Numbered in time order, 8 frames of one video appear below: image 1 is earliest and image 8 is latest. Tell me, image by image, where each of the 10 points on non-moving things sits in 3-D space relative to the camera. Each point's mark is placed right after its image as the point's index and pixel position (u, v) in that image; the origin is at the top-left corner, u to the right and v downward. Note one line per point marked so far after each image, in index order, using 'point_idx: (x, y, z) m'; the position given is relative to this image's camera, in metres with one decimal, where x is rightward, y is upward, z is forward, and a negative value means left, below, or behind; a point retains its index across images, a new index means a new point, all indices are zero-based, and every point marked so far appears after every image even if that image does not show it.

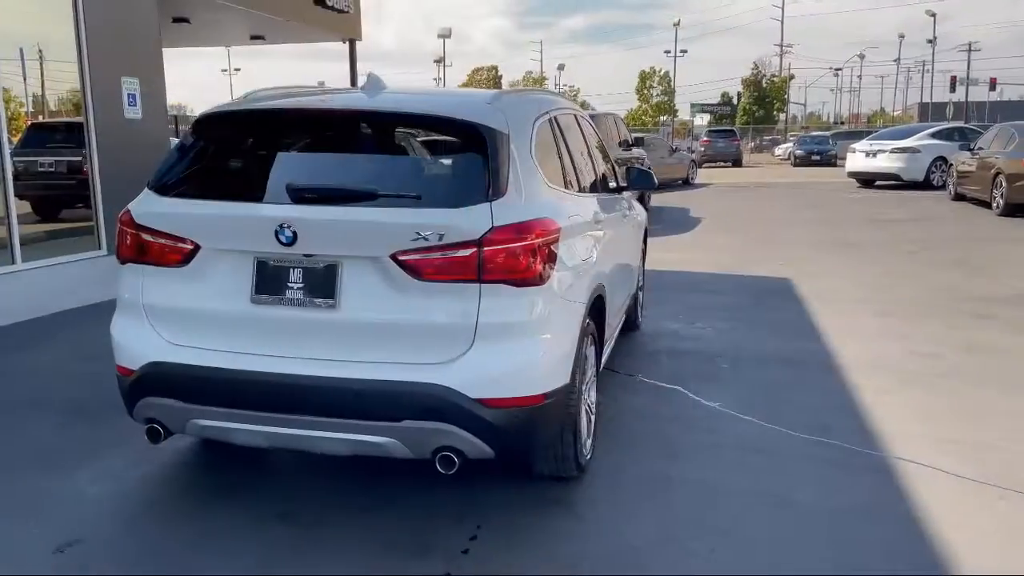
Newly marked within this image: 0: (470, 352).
0: (-0.2, -0.3, +3.5) m
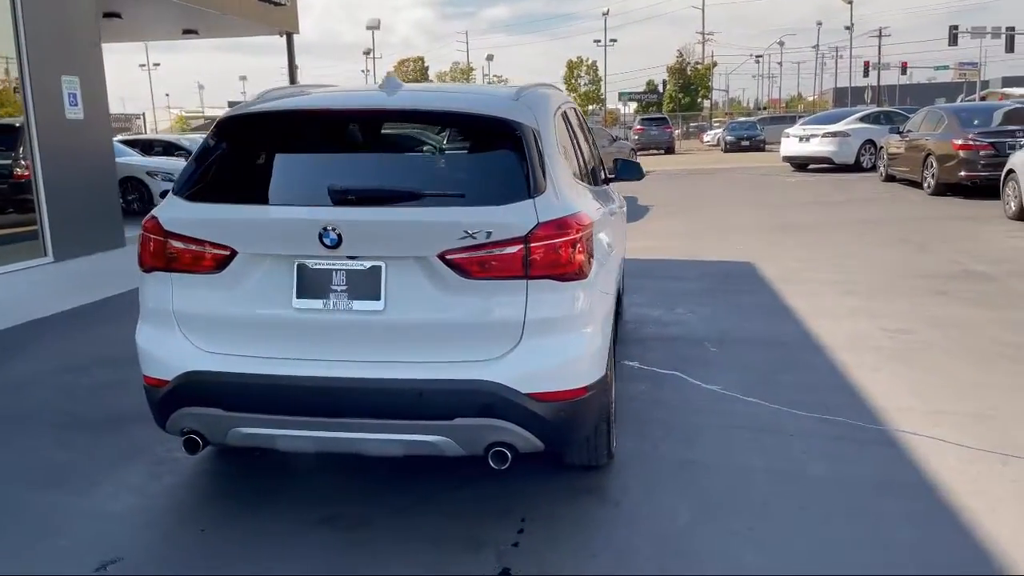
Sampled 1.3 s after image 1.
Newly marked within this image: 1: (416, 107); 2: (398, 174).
0: (0.0, -0.3, +3.5) m
1: (-0.4, +0.9, +3.8) m
2: (-0.4, +0.5, +3.7) m
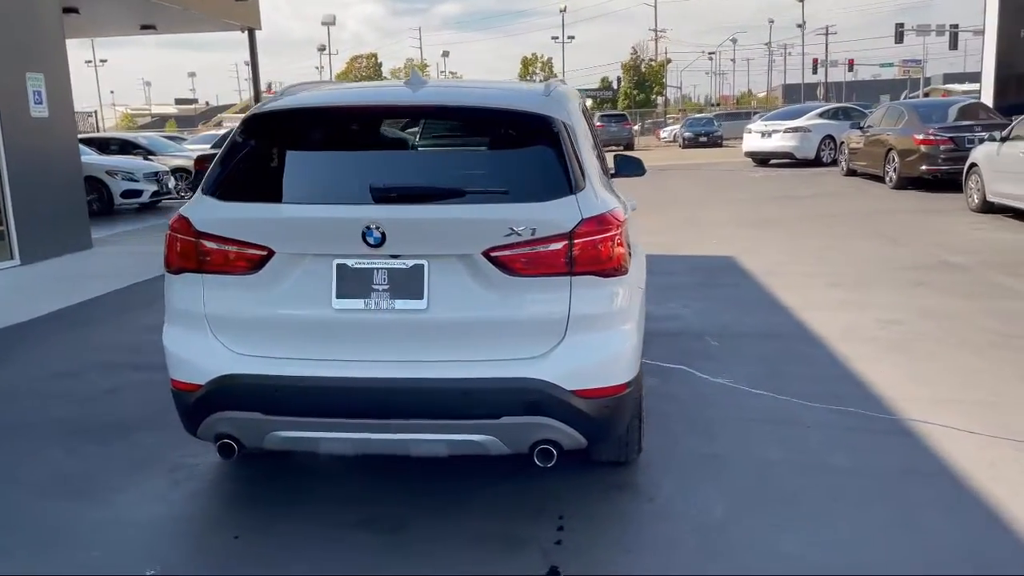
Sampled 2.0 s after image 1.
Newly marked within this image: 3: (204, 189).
0: (+0.2, -0.2, +3.5) m
1: (-0.2, +0.9, +3.8) m
2: (-0.3, +0.5, +3.6) m
3: (-1.4, +0.5, +3.8) m
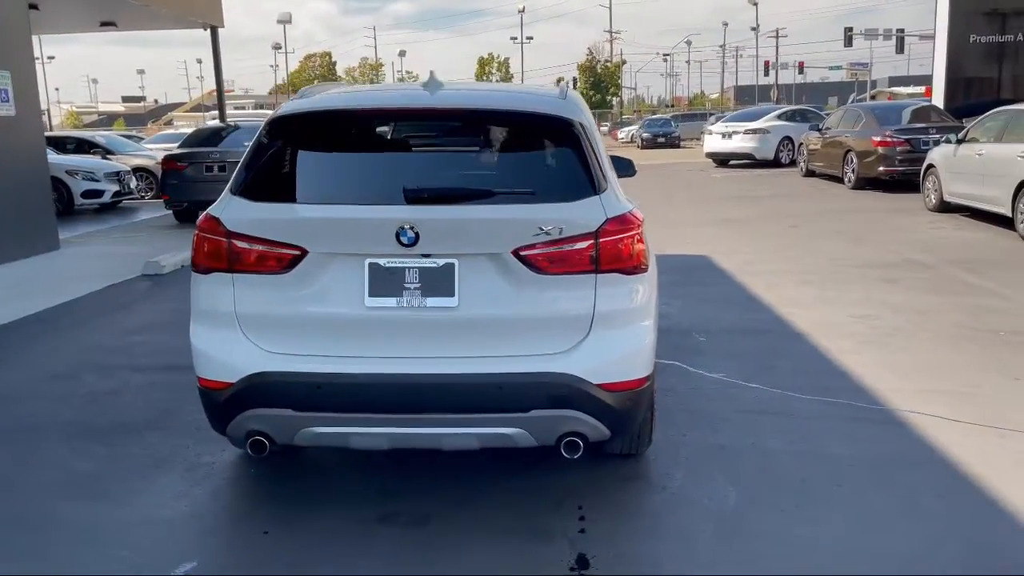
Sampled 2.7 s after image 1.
0: (+0.3, -0.2, +3.6) m
1: (-0.1, +0.9, +3.9) m
2: (-0.2, +0.5, +3.7) m
3: (-1.3, +0.5, +3.8) m
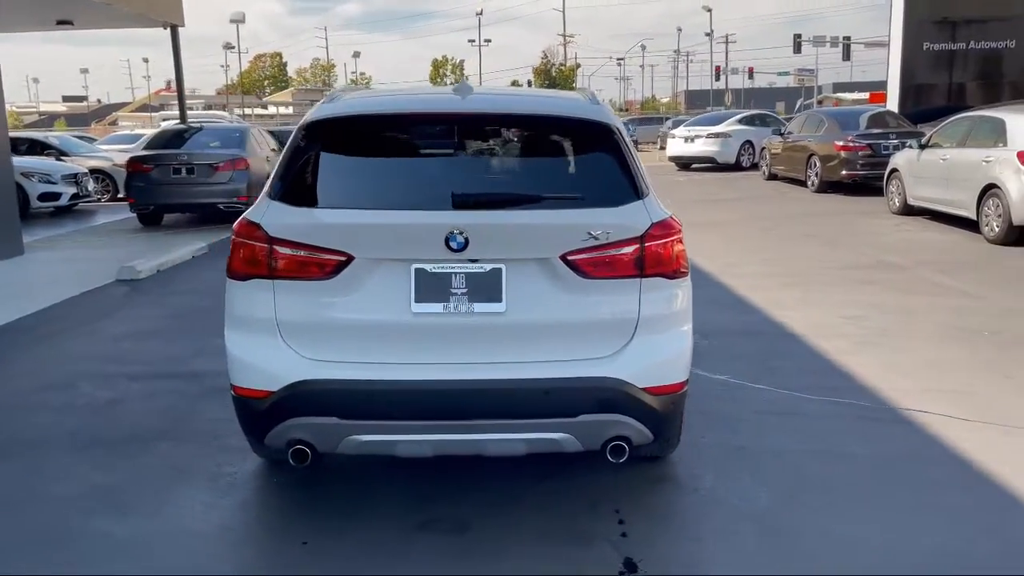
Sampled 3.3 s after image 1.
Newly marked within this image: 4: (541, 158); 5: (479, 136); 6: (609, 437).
0: (+0.5, -0.3, +3.7) m
1: (+0.1, +0.8, +3.9) m
2: (0.0, +0.5, +3.7) m
3: (-1.1, +0.4, +3.8) m
4: (+0.2, +0.6, +3.8) m
5: (-0.1, +0.7, +3.9) m
6: (+0.4, -0.7, +3.7) m
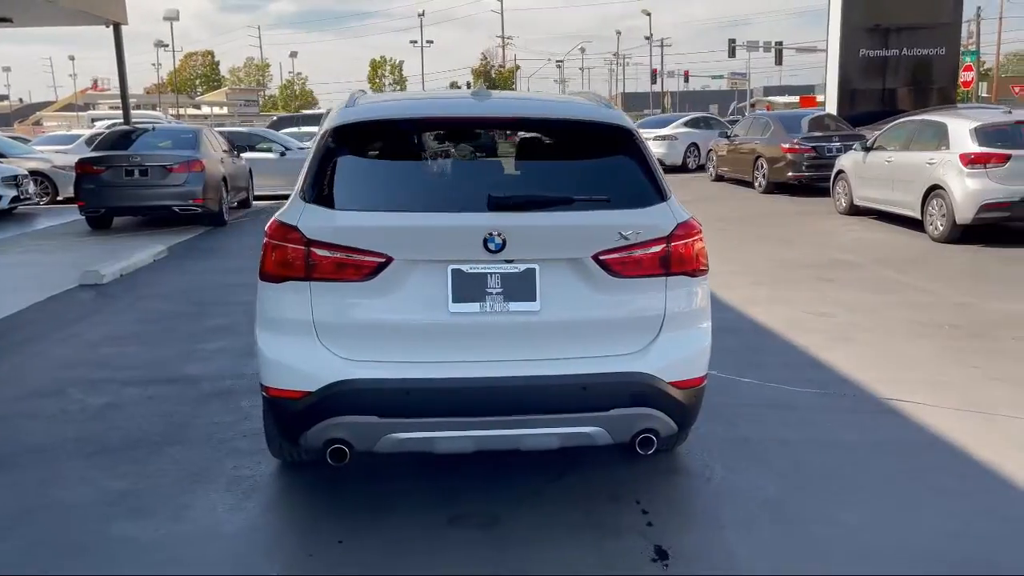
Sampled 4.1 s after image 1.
0: (+0.7, -0.2, +3.8) m
1: (+0.2, +0.9, +4.0) m
2: (+0.2, +0.5, +3.8) m
3: (-1.0, +0.4, +3.8) m
4: (+0.3, +0.6, +3.9) m
5: (0.0, +0.7, +4.0) m
6: (+0.6, -0.7, +3.8) m
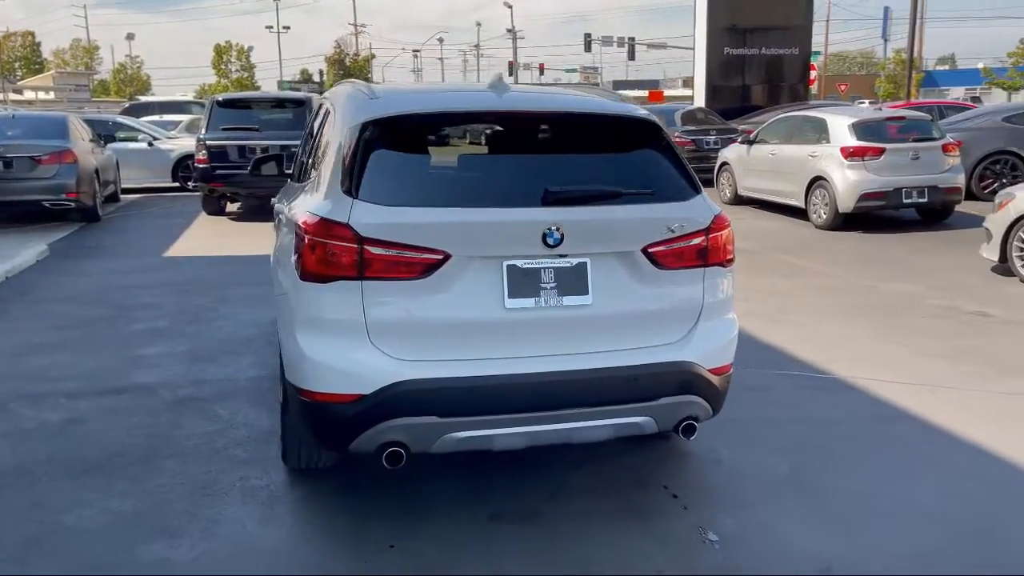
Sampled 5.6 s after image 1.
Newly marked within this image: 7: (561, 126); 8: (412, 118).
0: (+0.9, -0.2, +3.9) m
1: (+0.3, +0.9, +4.1) m
2: (+0.3, +0.5, +3.9) m
3: (-0.8, +0.4, +3.6) m
4: (+0.5, +0.6, +4.0) m
5: (+0.1, +0.8, +4.0) m
6: (+0.8, -0.6, +3.9) m
7: (+0.2, +0.8, +4.0) m
8: (-0.5, +0.8, +3.9) m
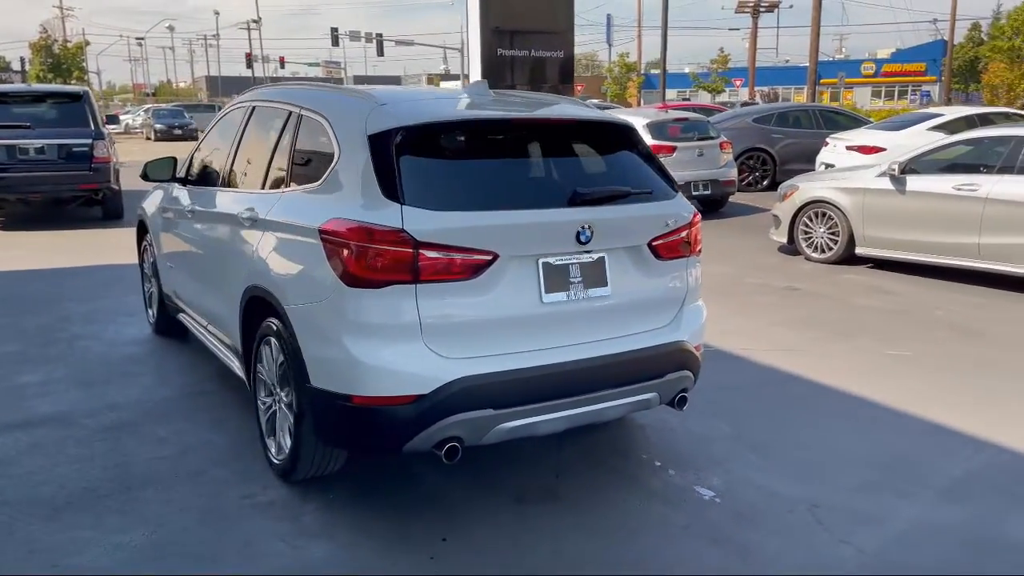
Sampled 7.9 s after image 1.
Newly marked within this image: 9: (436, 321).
0: (+0.9, -0.1, +4.5) m
1: (+0.3, +0.9, +4.4) m
2: (+0.4, +0.6, +4.2) m
3: (-0.6, +0.4, +3.7) m
4: (+0.4, +0.7, +4.4) m
5: (+0.1, +0.8, +4.3) m
6: (+0.8, -0.6, +4.4) m
7: (+0.2, +0.8, +4.3) m
8: (-0.4, +0.8, +4.0) m
9: (-0.4, -0.2, +3.7) m
